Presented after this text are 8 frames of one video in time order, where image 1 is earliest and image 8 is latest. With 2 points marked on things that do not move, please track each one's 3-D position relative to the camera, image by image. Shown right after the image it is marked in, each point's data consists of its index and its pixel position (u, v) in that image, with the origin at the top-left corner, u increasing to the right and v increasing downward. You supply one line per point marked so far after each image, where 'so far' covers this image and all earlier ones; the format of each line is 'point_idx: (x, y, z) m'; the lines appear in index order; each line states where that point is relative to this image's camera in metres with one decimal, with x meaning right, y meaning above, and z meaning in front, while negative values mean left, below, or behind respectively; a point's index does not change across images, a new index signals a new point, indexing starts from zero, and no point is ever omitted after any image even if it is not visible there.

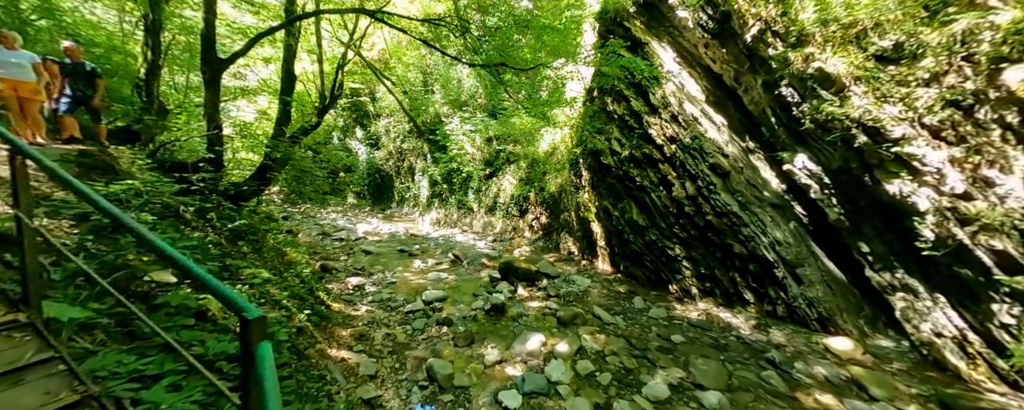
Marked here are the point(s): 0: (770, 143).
0: (+4.2, +1.0, +4.7) m
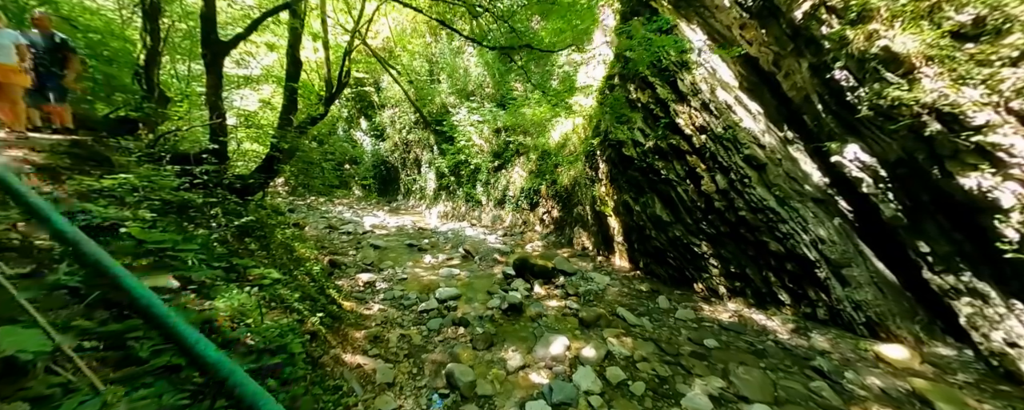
0: (+4.5, +1.1, +4.4) m
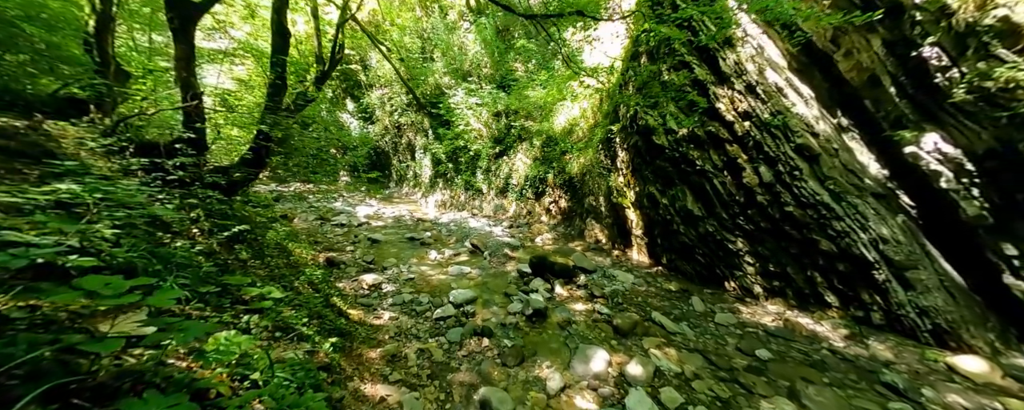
0: (+4.8, +1.2, +3.9) m
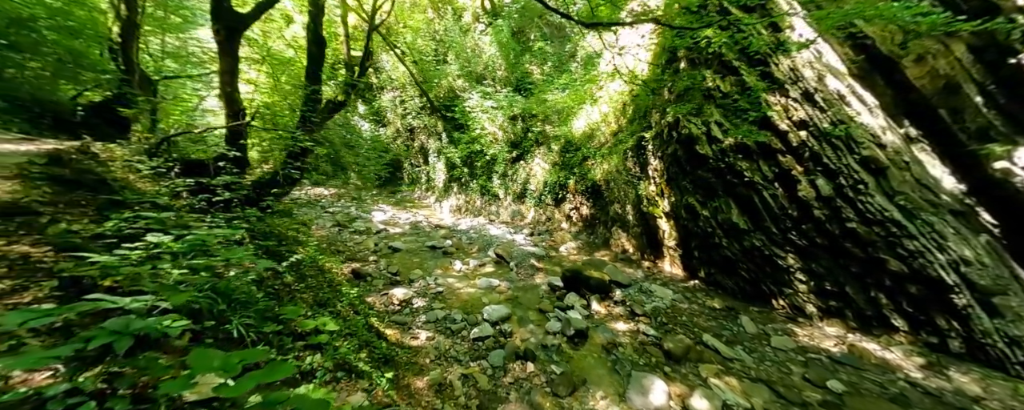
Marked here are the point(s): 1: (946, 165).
0: (+5.4, +0.9, +3.6) m
1: (+5.5, +0.5, +3.7) m
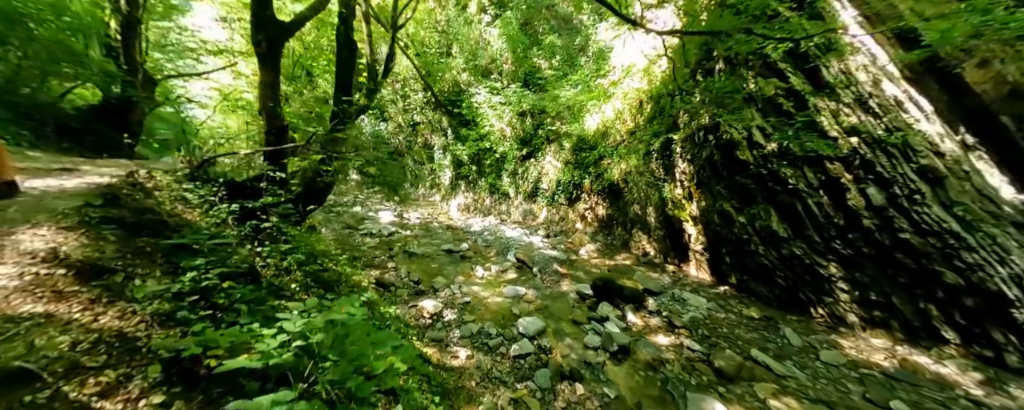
0: (+6.0, +0.8, +3.5) m
1: (+6.0, +0.4, +3.6) m
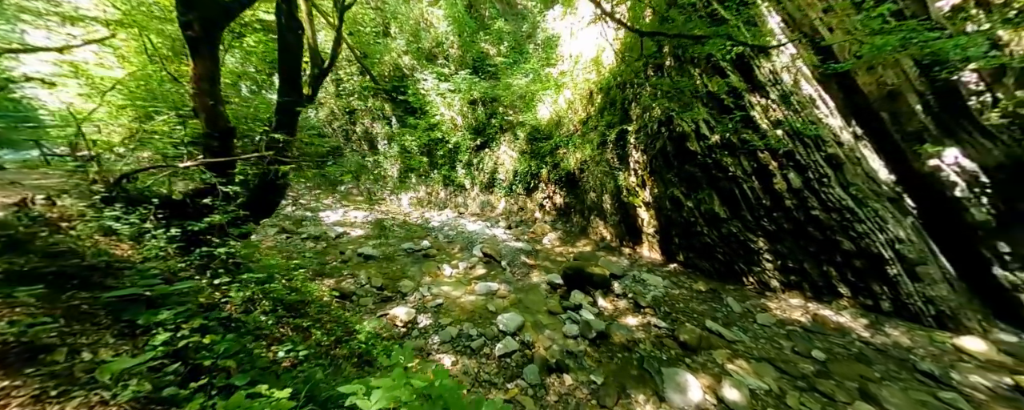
0: (+5.6, +1.1, +4.4) m
1: (+5.7, +0.7, +4.5) m
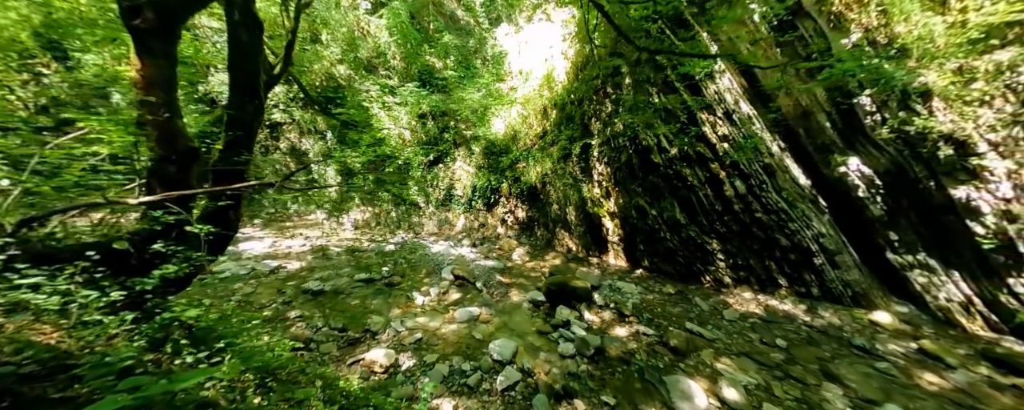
0: (+5.2, +1.1, +5.3) m
1: (+5.3, +0.7, +5.4) m
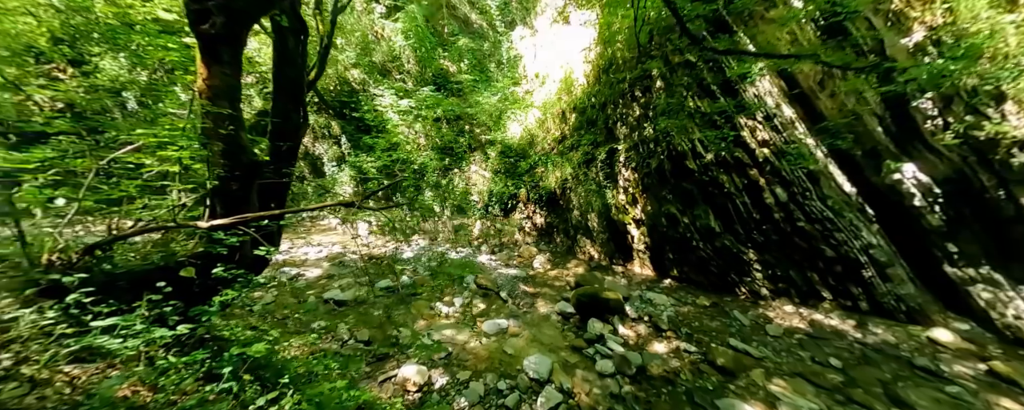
0: (+5.7, +0.9, +5.0) m
1: (+5.8, +0.5, +5.1) m
